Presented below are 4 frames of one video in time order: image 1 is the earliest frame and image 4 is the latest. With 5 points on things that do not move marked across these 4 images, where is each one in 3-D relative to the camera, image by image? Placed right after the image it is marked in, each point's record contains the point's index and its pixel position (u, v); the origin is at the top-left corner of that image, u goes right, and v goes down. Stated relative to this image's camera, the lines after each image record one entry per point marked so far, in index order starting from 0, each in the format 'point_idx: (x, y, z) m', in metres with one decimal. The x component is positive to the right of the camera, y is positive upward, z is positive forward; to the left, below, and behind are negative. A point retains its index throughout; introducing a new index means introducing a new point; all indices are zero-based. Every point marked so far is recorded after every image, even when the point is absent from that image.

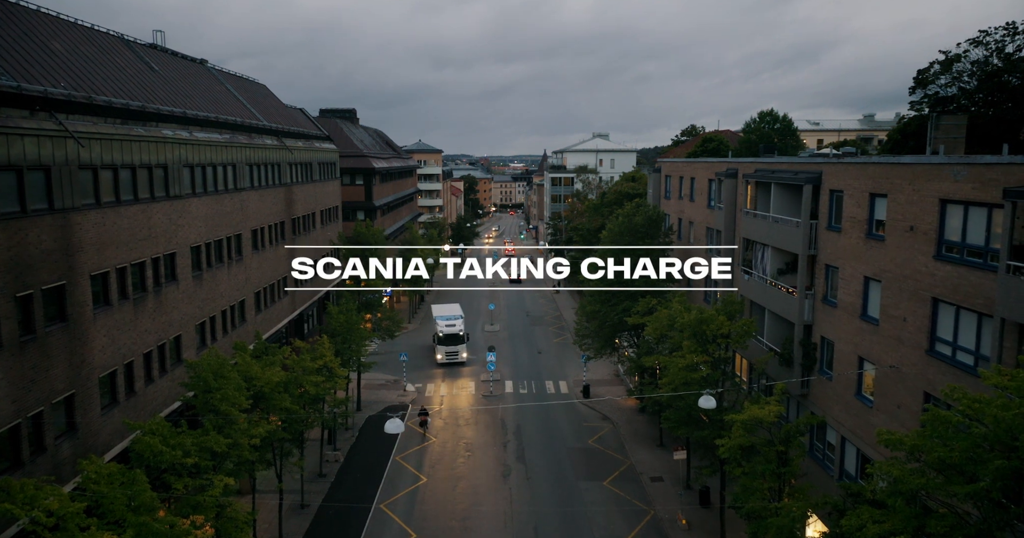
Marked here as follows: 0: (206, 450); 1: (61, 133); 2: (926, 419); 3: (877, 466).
0: (-8.3, -4.9, +19.8) m
1: (-12.1, +3.6, +19.5) m
2: (+7.1, -2.6, +12.5) m
3: (+6.7, -3.6, +13.5) m
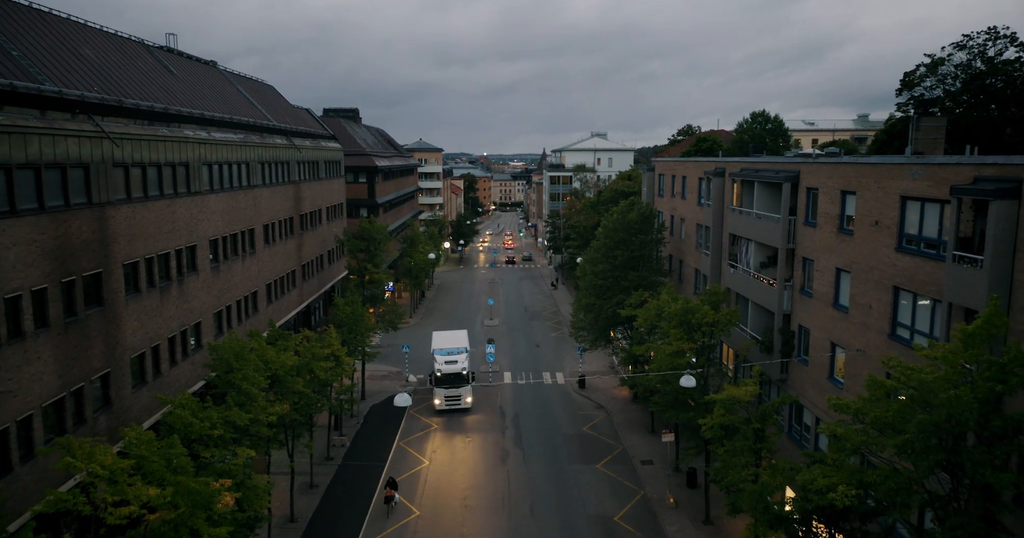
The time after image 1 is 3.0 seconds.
0: (-8.4, -4.6, +21.7) m
1: (-12.1, +4.0, +21.3) m
2: (+7.0, -2.3, +14.3) m
3: (+6.6, -3.3, +15.3) m
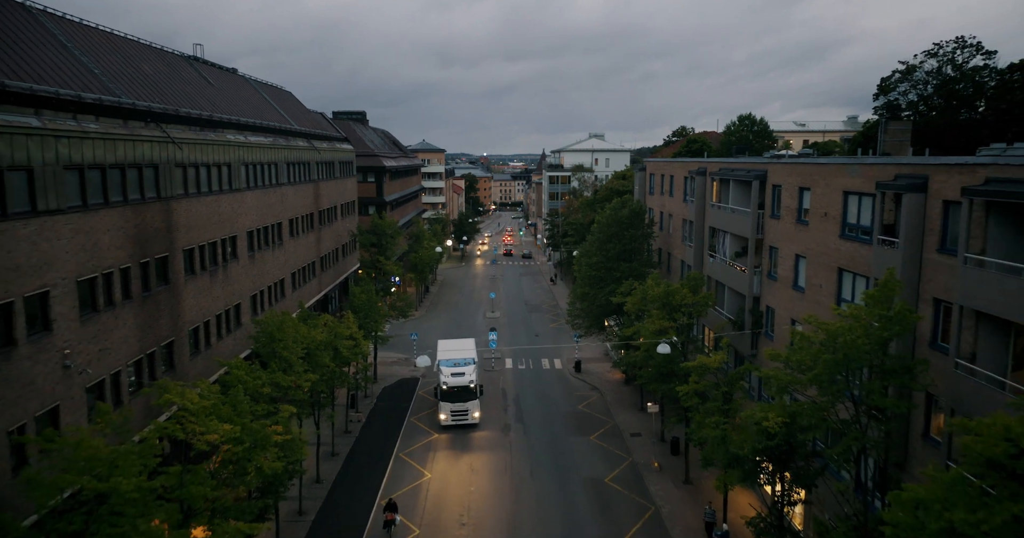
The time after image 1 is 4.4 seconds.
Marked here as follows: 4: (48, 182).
0: (-8.3, -4.1, +25.5) m
1: (-12.1, +4.5, +25.2) m
2: (+7.1, -1.7, +18.2) m
3: (+6.7, -2.8, +19.2) m
4: (-11.7, +2.2, +18.4) m
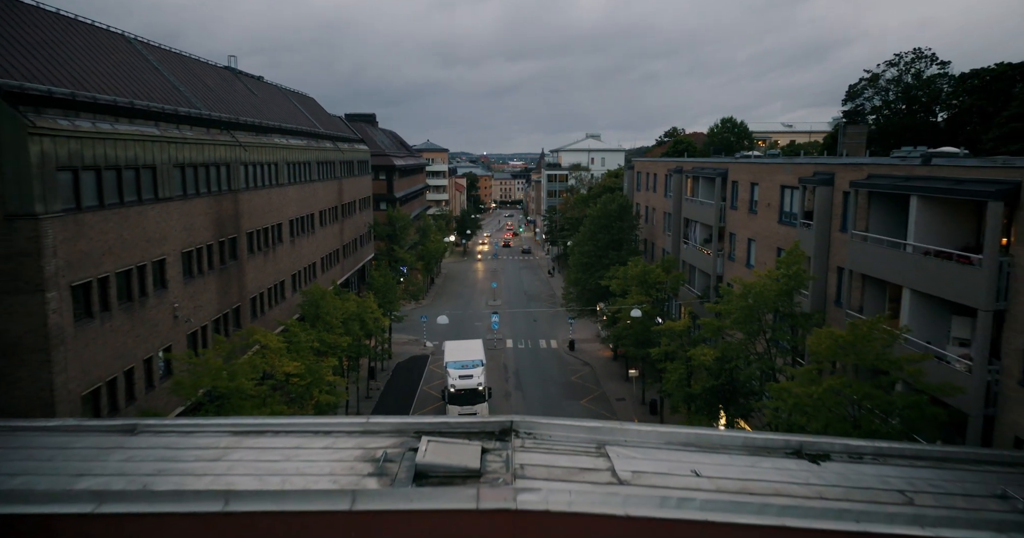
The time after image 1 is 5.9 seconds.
0: (-8.3, -3.2, +31.5) m
1: (-12.0, +5.4, +31.1) m
2: (+7.2, -0.9, +24.2) m
3: (+6.8, -1.9, +25.2) m
4: (-11.7, +3.1, +24.4) m
